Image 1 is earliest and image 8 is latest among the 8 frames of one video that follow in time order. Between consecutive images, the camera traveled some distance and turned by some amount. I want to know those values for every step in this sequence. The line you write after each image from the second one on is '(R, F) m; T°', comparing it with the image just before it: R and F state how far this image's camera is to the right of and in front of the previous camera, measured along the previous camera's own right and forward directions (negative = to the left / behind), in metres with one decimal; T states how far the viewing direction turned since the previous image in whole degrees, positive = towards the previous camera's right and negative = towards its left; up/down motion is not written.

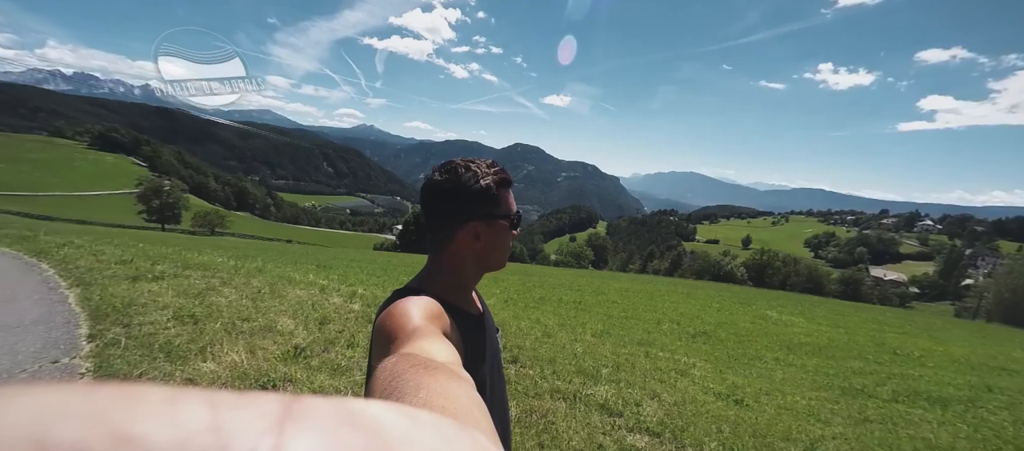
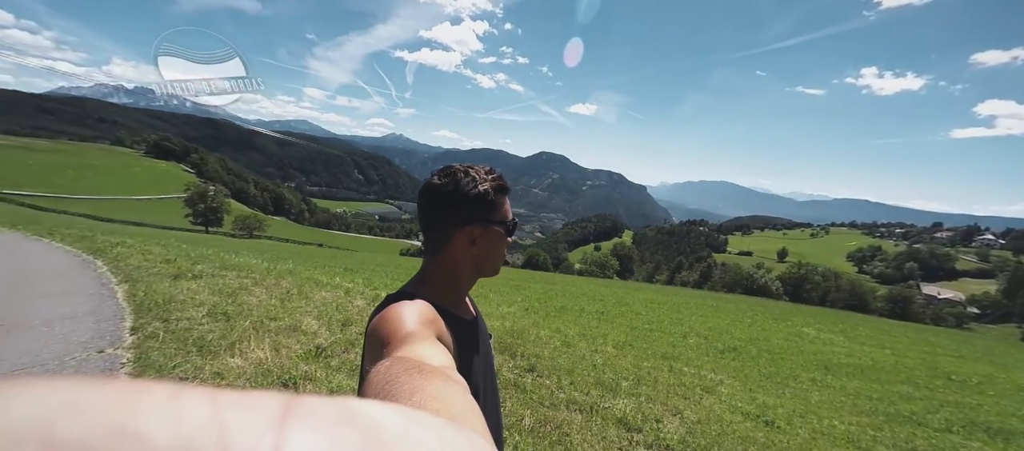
(+0.5, 0.0) m; -5°
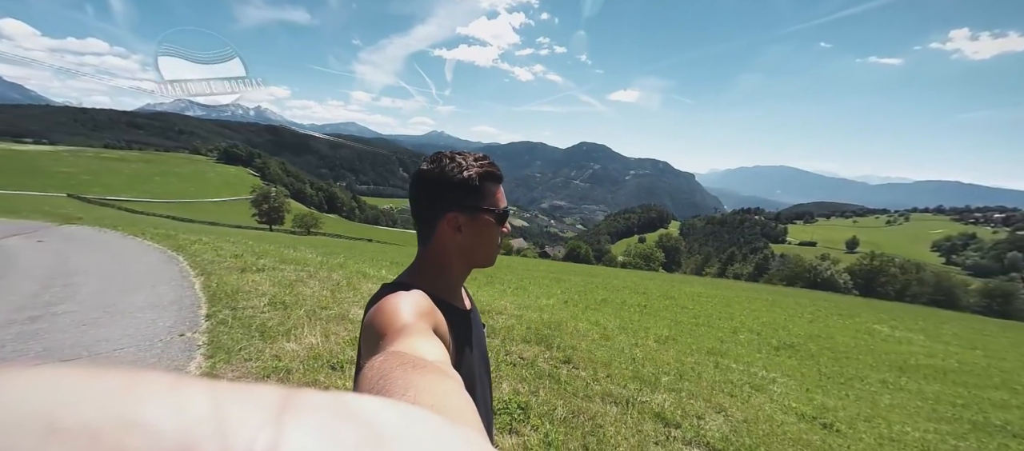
(+0.8, -0.1) m; -8°
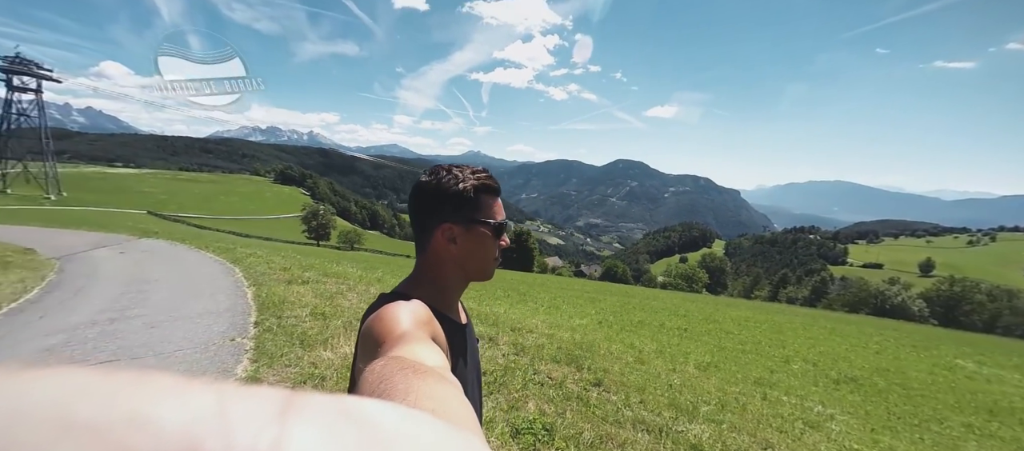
(+0.7, 0.0) m; -7°
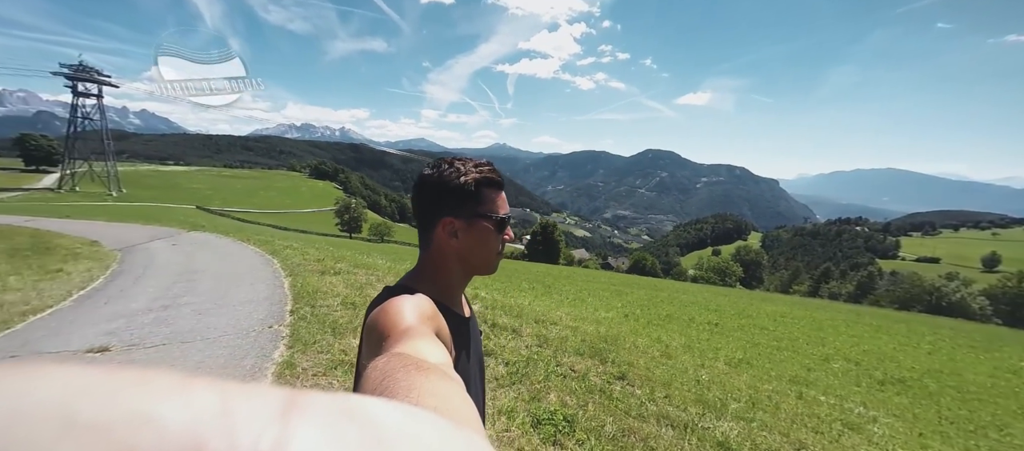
(+0.4, 0.0) m; -5°
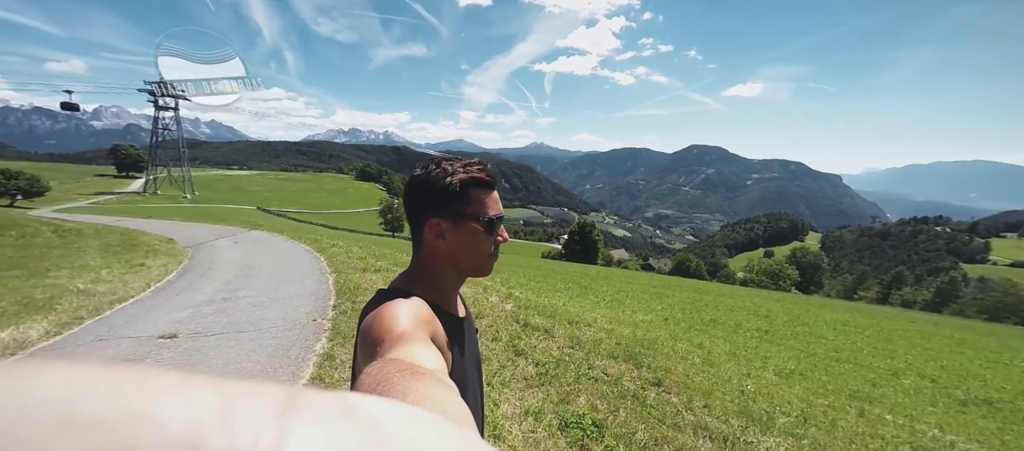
(+0.7, +0.1) m; -7°
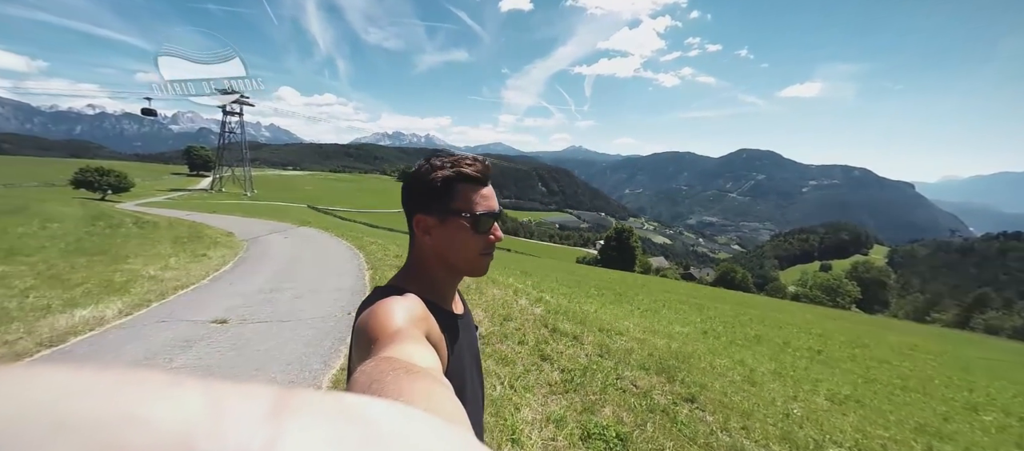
(+0.6, +0.1) m; -7°
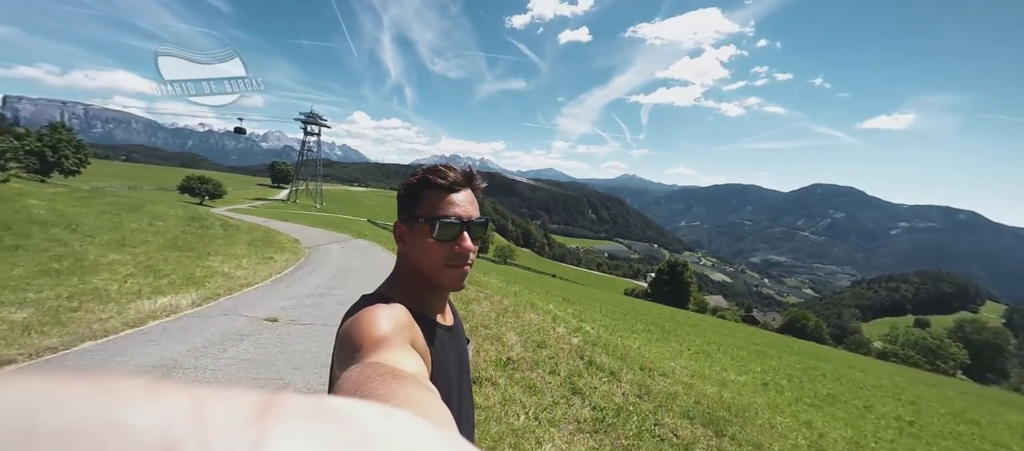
(+0.8, +0.3) m; -9°
